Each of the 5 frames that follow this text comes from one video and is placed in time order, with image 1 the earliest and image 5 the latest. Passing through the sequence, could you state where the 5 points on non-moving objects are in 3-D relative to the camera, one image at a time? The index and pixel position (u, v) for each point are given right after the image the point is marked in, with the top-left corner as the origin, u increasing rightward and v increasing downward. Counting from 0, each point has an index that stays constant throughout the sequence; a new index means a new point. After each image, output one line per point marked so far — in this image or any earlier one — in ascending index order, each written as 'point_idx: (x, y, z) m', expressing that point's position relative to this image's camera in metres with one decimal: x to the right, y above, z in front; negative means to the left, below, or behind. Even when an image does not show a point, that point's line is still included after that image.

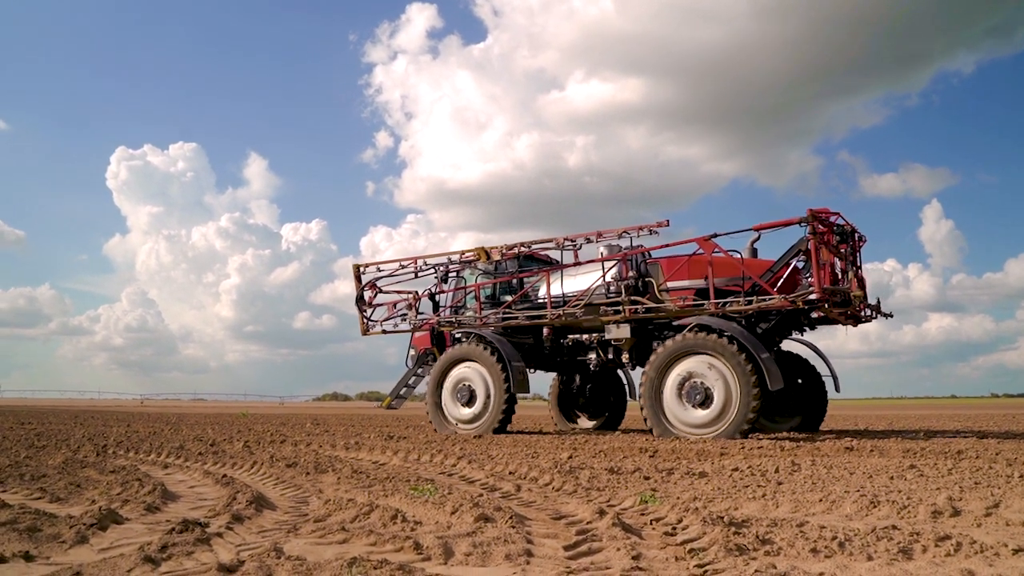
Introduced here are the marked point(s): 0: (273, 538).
0: (-3.8, -3.9, +7.3) m
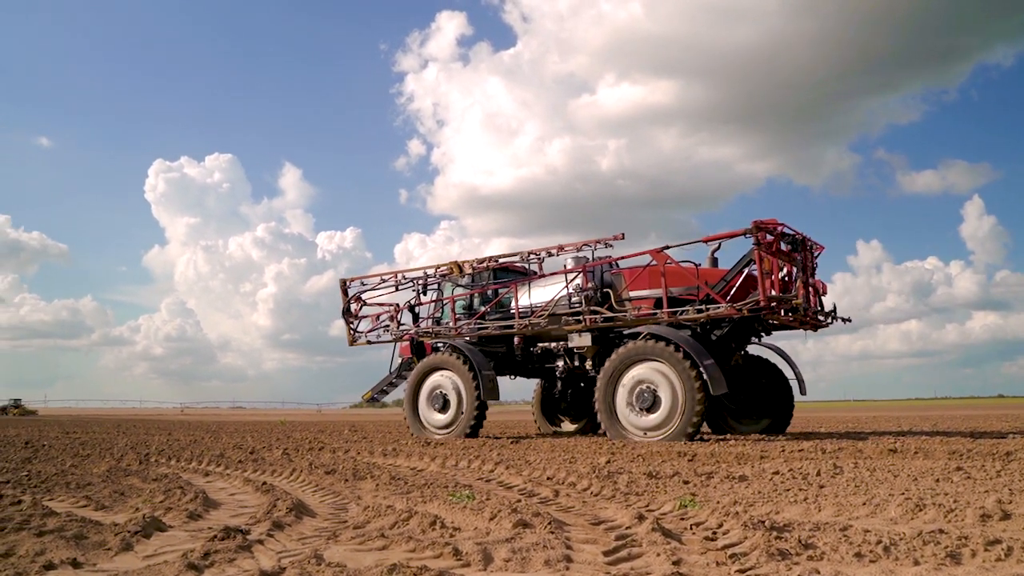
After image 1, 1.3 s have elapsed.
0: (-3.2, -4.0, +7.4) m
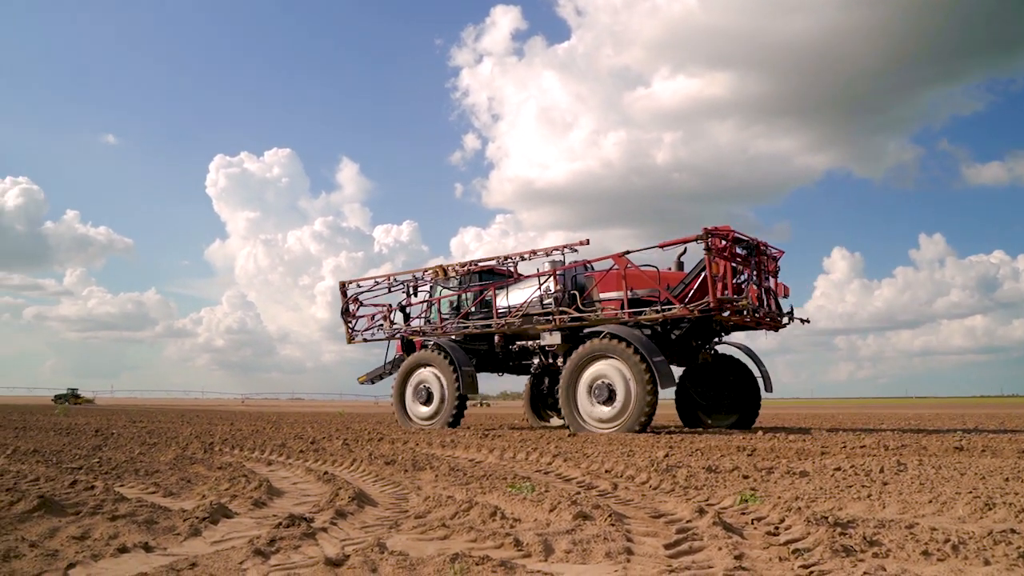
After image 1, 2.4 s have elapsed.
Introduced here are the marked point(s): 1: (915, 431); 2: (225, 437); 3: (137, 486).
0: (-2.2, -3.9, +7.5) m
1: (+7.8, -2.8, +9.1) m
2: (-5.6, -2.9, +9.2) m
3: (-6.5, -3.4, +8.1) m
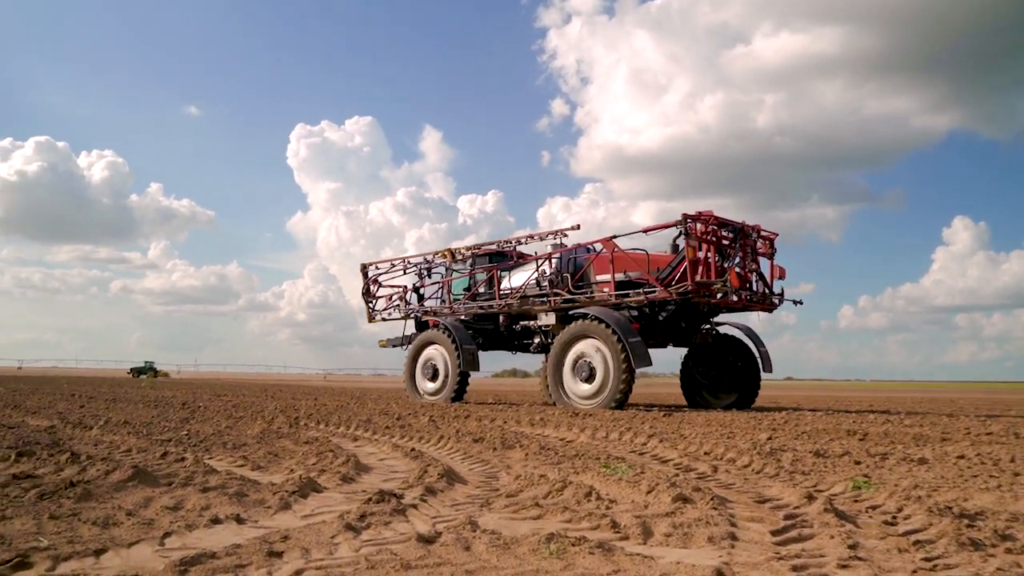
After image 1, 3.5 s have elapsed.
0: (-0.7, -3.5, +7.3) m
1: (+9.4, -2.3, +8.4) m
2: (-4.0, -2.4, +9.1) m
3: (-4.9, -2.9, +8.1) m
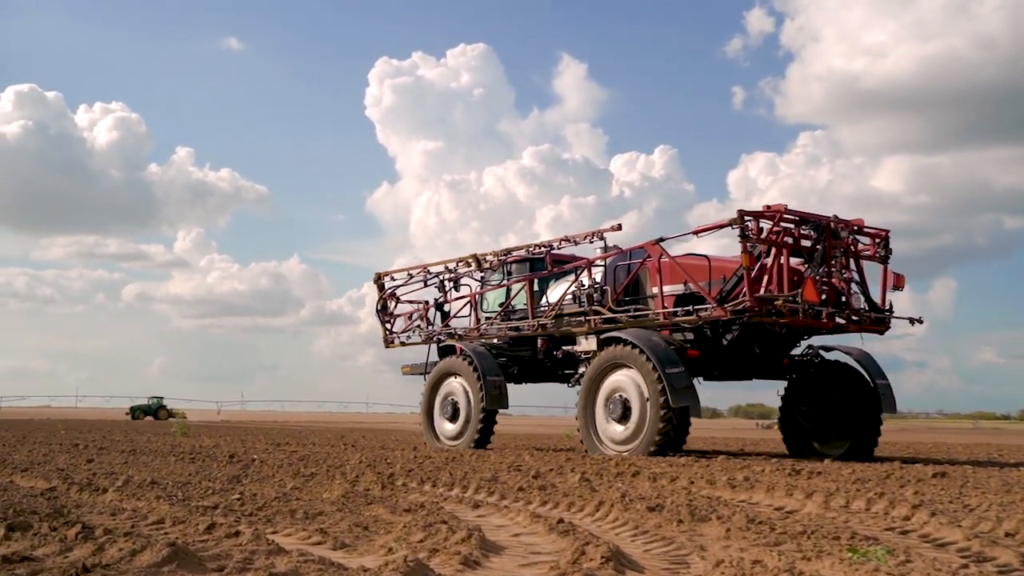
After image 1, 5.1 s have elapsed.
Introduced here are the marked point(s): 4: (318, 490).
0: (+1.5, -3.5, +4.9) m
1: (+11.6, -2.2, +5.7) m
2: (-1.7, -2.4, +6.8) m
3: (-2.7, -3.0, +5.8) m
4: (-2.8, -2.6, +6.4) m
